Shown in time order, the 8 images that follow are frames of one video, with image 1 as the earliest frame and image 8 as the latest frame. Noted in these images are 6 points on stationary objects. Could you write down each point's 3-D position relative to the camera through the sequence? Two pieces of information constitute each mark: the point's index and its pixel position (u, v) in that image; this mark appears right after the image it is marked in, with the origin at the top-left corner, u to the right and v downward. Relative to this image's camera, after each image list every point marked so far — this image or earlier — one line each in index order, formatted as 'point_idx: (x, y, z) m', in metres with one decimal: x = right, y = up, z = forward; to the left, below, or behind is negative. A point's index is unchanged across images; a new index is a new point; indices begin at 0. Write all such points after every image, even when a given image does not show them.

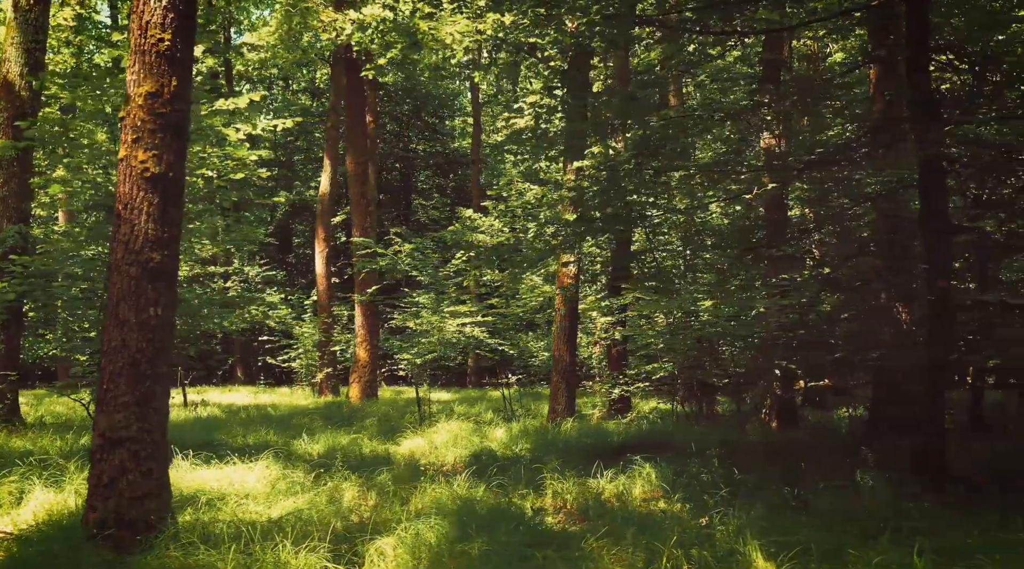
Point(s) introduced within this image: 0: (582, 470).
0: (+0.6, -2.0, +13.3) m
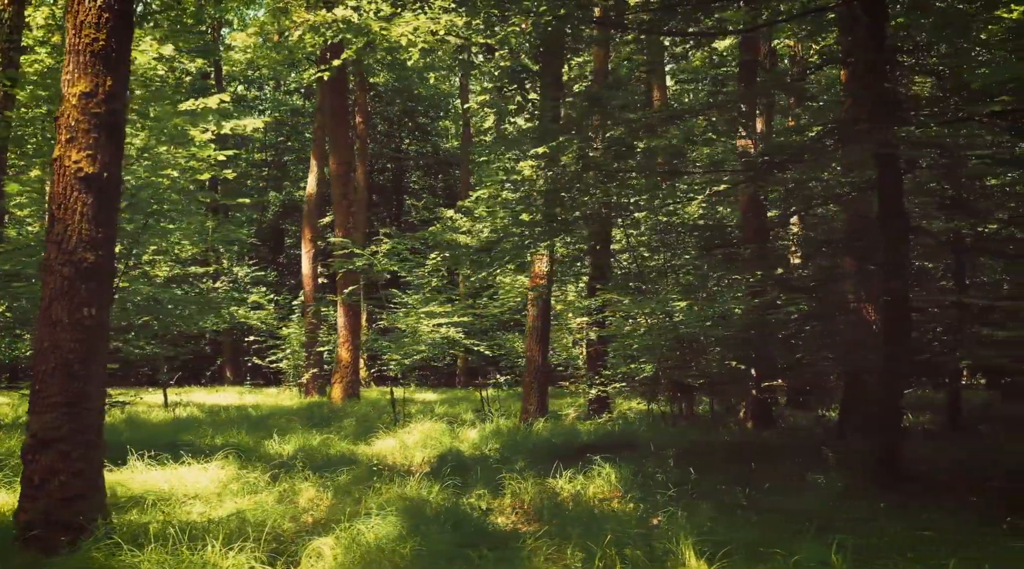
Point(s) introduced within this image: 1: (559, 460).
0: (+0.2, -2.0, +13.3) m
1: (+0.5, -2.0, +14.0) m
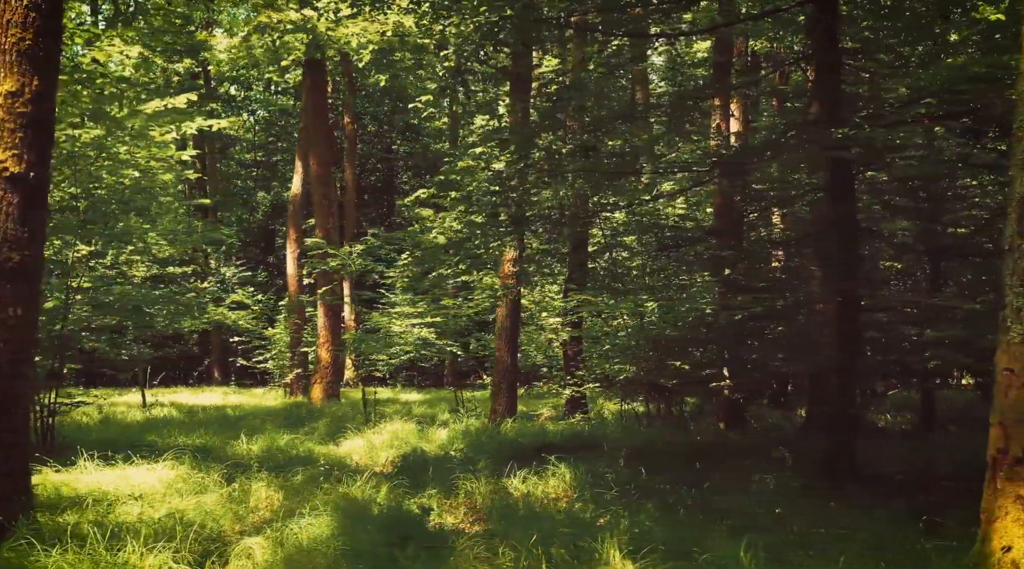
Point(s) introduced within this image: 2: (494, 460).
0: (-0.2, -2.0, +13.4) m
1: (0.0, -2.0, +14.1) m
2: (-0.2, -2.0, +14.0) m
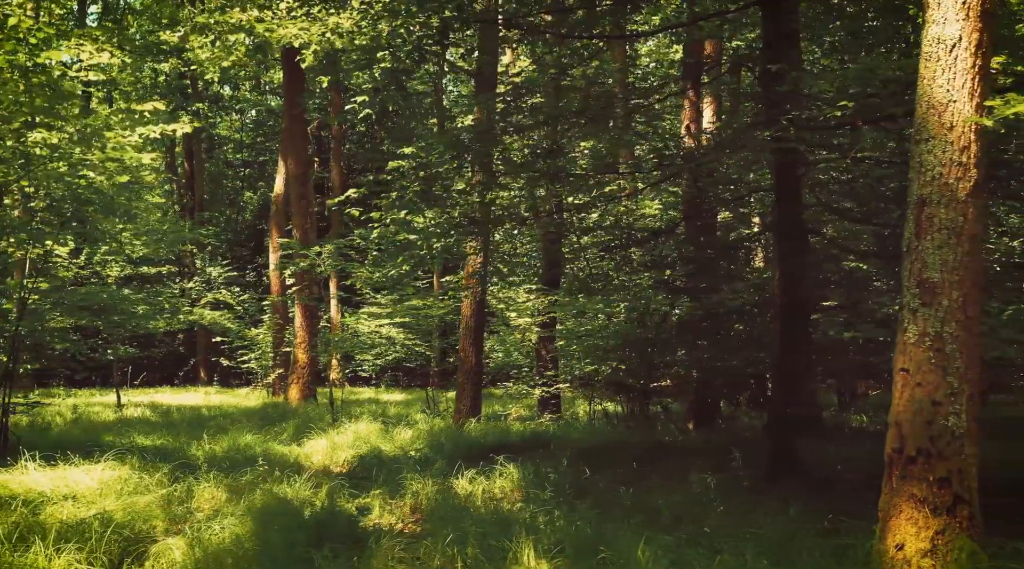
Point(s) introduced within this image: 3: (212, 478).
0: (-0.7, -2.0, +13.4) m
1: (-0.5, -2.0, +14.1) m
2: (-0.8, -2.0, +14.0) m
3: (-3.1, -2.0, +12.6) m
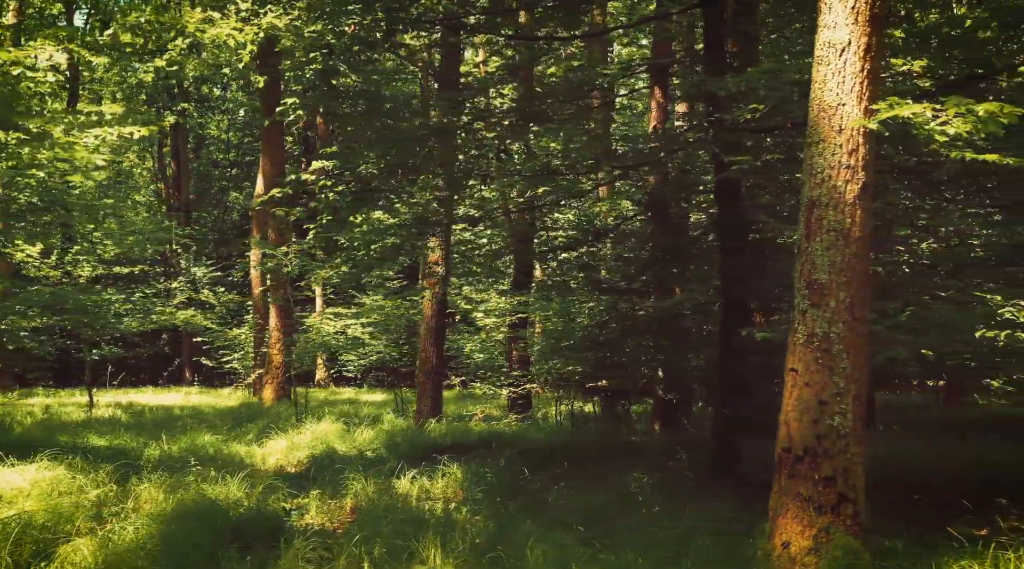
0: (-1.3, -2.0, +13.4) m
1: (-1.1, -2.0, +14.1) m
2: (-1.3, -2.0, +14.1) m
3: (-3.7, -2.0, +12.6) m
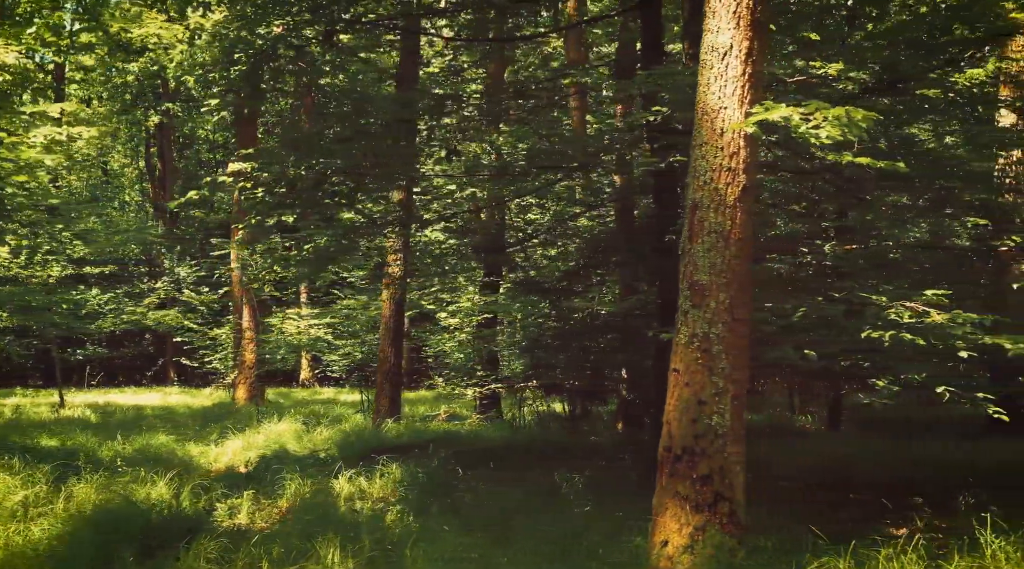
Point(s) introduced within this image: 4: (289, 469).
0: (-1.9, -2.0, +13.4) m
1: (-1.7, -2.0, +14.1) m
2: (-1.9, -2.0, +14.1) m
3: (-4.3, -2.0, +12.5) m
4: (-2.4, -2.0, +13.3) m
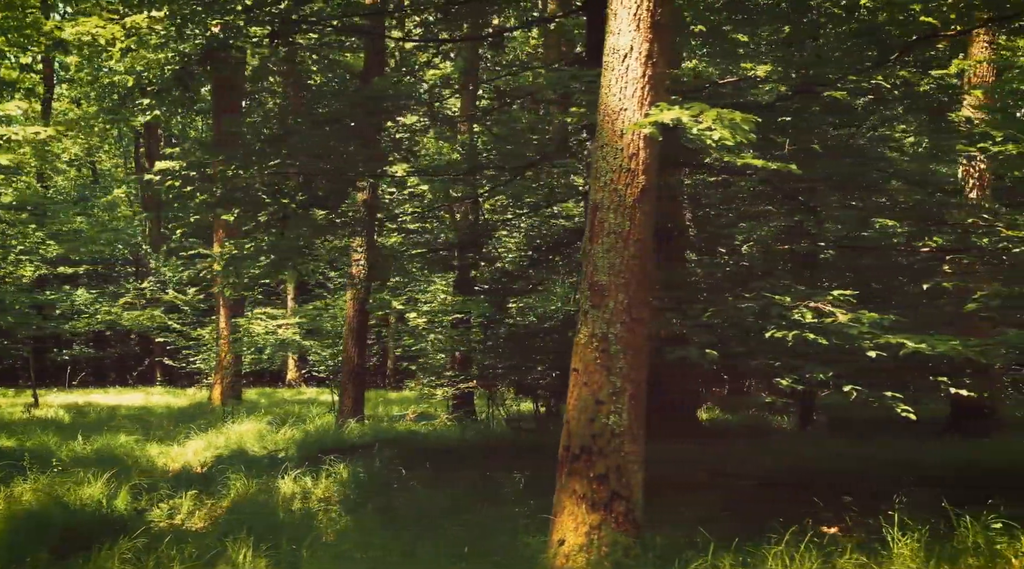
0: (-2.4, -2.0, +13.4) m
1: (-2.2, -2.0, +14.1) m
2: (-2.5, -2.0, +14.1) m
3: (-4.8, -2.0, +12.5) m
4: (-2.9, -2.0, +13.3) m
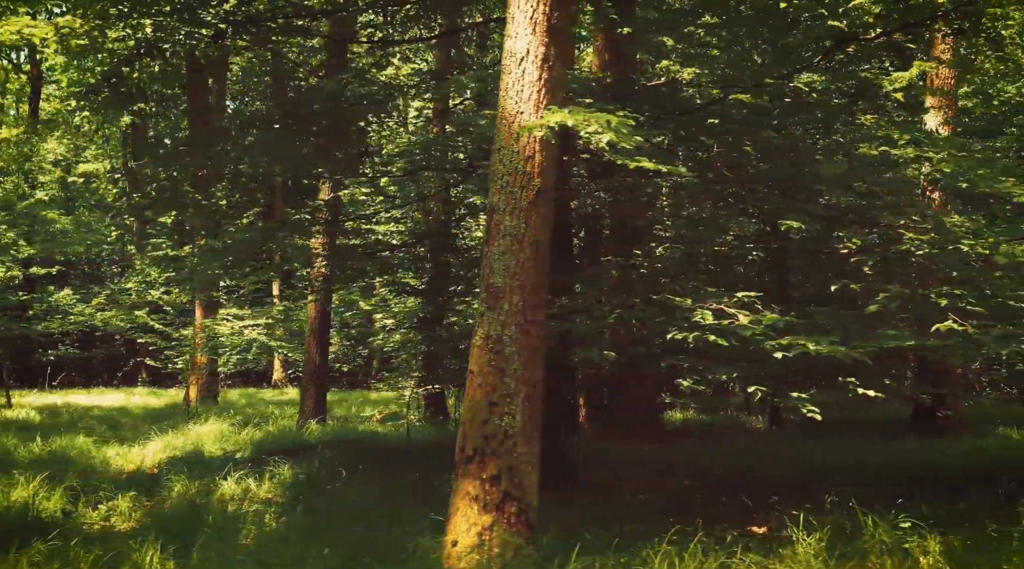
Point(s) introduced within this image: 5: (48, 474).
0: (-3.0, -2.0, +13.4) m
1: (-2.8, -2.0, +14.1) m
2: (-3.0, -2.0, +14.0) m
3: (-5.3, -2.0, +12.4) m
4: (-3.4, -2.0, +13.3) m
5: (-4.7, -2.0, +12.8) m
